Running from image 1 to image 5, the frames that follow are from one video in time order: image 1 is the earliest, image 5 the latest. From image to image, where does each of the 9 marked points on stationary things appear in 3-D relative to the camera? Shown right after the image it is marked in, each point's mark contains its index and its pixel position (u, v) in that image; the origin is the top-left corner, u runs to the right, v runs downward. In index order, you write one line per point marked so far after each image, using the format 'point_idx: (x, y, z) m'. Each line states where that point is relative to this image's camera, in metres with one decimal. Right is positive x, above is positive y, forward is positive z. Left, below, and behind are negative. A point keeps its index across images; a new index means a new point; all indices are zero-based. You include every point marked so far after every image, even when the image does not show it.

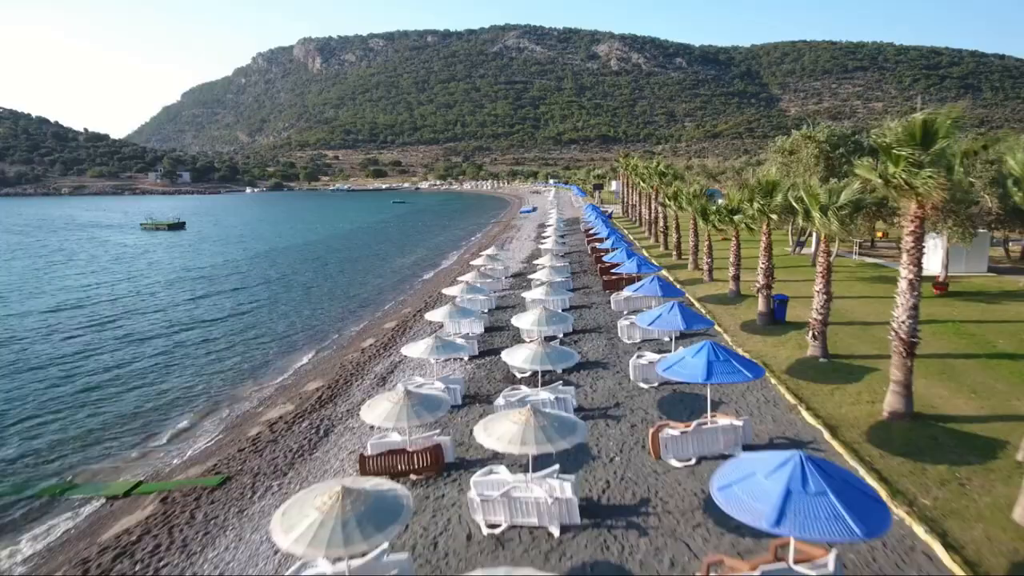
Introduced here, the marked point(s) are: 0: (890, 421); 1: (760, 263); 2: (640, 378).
0: (+5.9, -2.1, +12.6) m
1: (+6.1, +0.6, +19.8) m
2: (+2.5, -1.8, +15.8) m
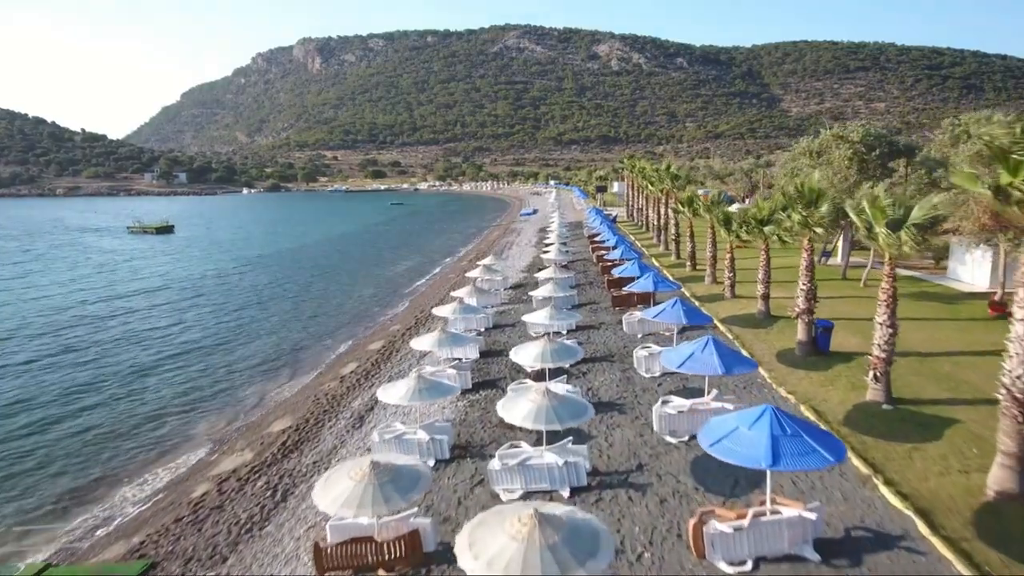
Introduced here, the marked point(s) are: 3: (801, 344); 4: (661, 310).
0: (+5.9, -2.6, +9.7) m
1: (+6.1, +0.1, +16.9) m
2: (+2.5, -2.3, +13.0) m
3: (+6.2, -1.2, +17.3) m
4: (+3.3, -0.5, +17.5) m
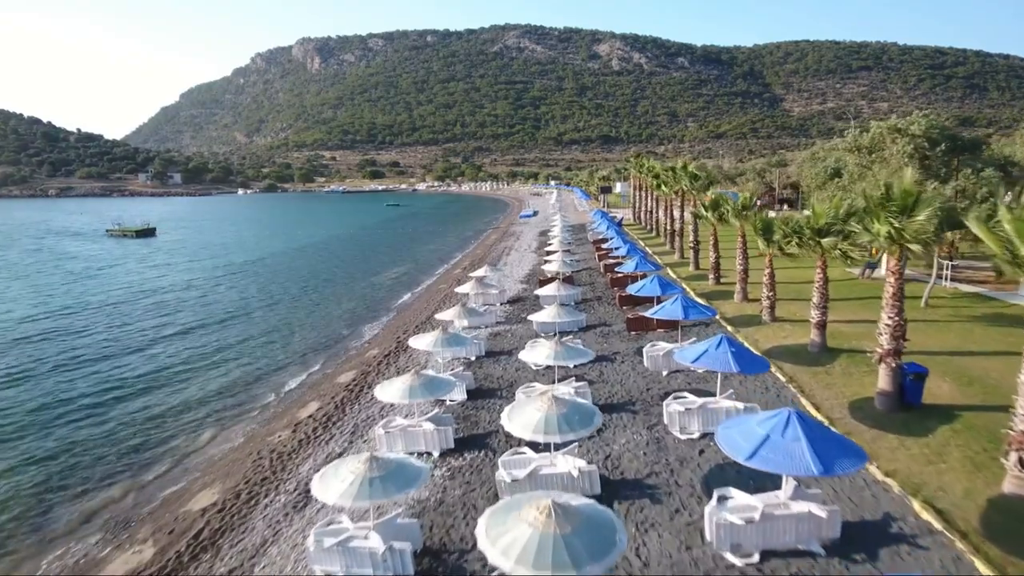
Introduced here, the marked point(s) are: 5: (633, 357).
0: (+5.8, -3.2, +5.6) m
1: (+6.0, -0.5, +12.8) m
2: (+2.4, -2.9, +8.9) m
3: (+6.1, -1.8, +13.2) m
4: (+3.1, -1.0, +13.4) m
5: (+2.9, -1.6, +18.8) m
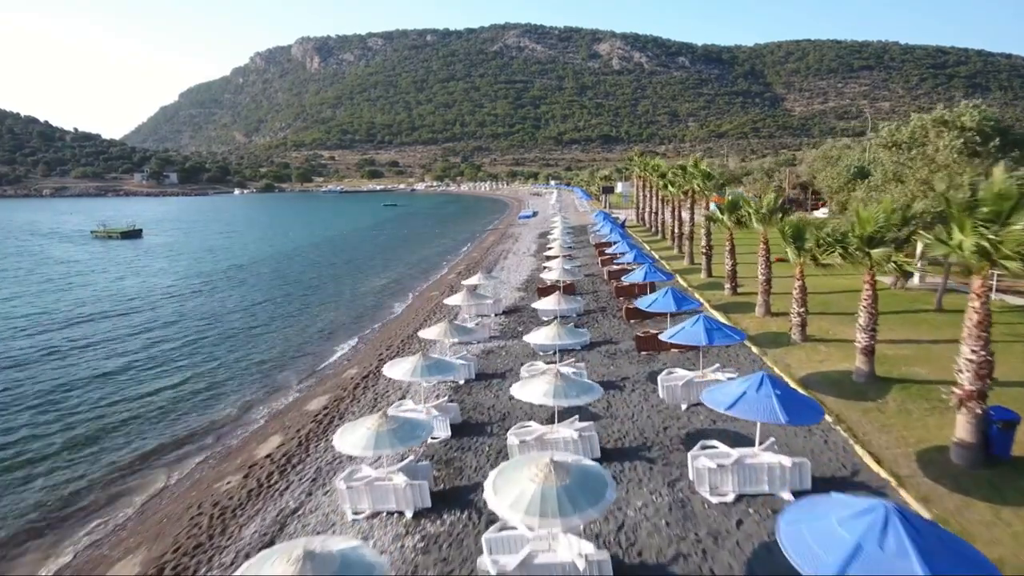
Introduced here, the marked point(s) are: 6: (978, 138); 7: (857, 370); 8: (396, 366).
0: (+5.6, -3.5, +3.0) m
1: (+5.8, -0.8, +10.2) m
2: (+2.3, -3.2, +6.3) m
3: (+6.0, -2.1, +10.6) m
4: (+3.0, -1.4, +10.8) m
5: (+2.7, -2.0, +16.2) m
6: (+11.4, +3.7, +19.7) m
7: (+6.3, -1.5, +14.6) m
8: (-2.2, -1.5, +15.9) m
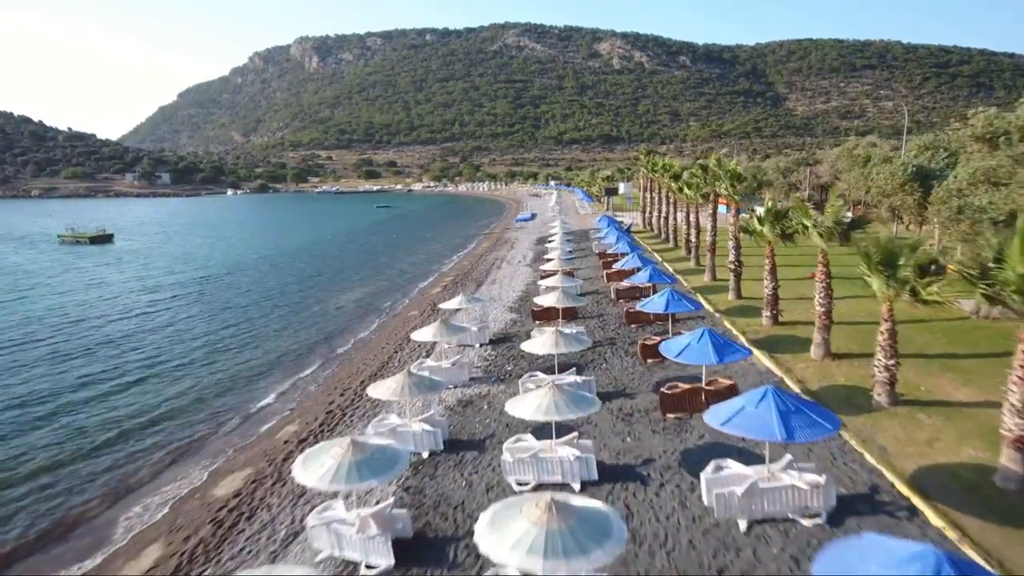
0: (+5.3, -4.2, -1.8) m
1: (+5.5, -1.5, +5.4) m
2: (+1.9, -3.9, +1.4) m
3: (+5.6, -2.8, +5.7) m
4: (+2.7, -2.1, +5.9) m
5: (+2.4, -2.7, +11.3) m
6: (+11.1, +3.0, +14.8) m
7: (+6.0, -2.2, +9.7) m
8: (-2.6, -2.2, +11.0) m
